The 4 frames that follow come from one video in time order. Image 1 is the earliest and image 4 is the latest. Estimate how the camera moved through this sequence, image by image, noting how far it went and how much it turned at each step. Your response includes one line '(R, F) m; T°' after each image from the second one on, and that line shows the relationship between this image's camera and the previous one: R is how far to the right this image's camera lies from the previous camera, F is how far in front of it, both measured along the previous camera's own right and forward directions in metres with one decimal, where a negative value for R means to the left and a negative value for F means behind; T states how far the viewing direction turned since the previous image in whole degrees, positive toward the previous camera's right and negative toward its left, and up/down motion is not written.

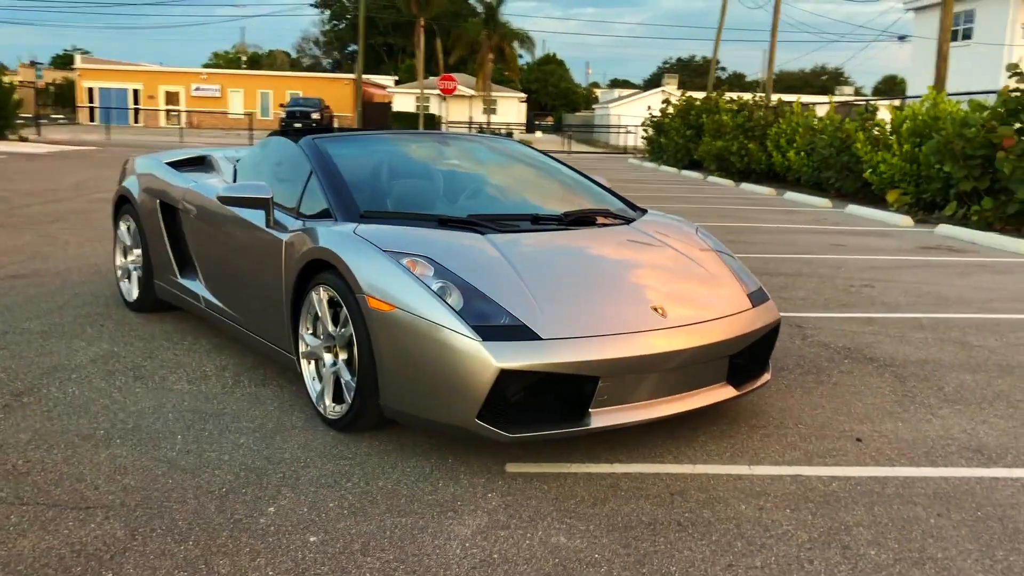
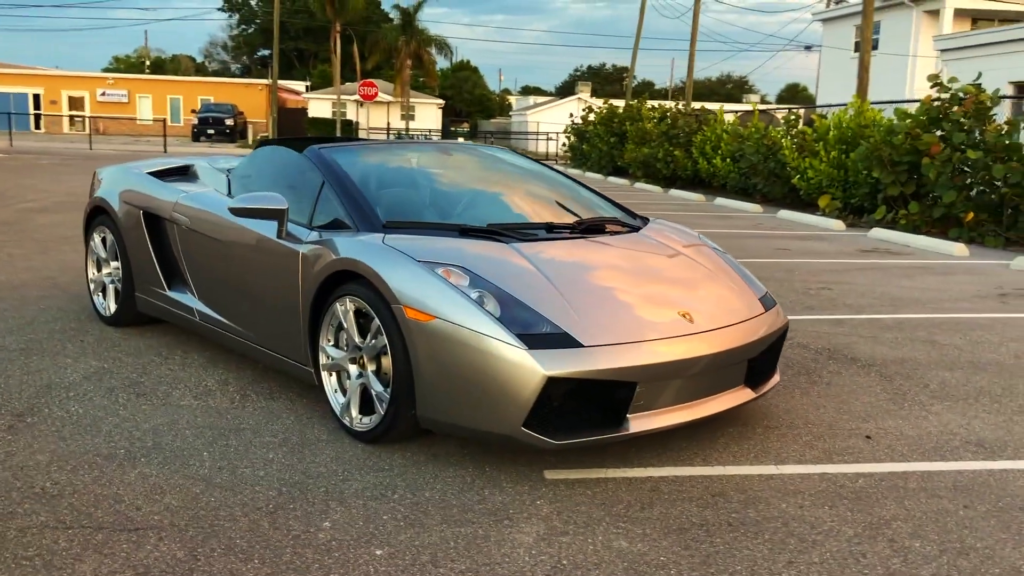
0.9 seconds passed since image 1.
(-0.5, 0.0) m; +5°
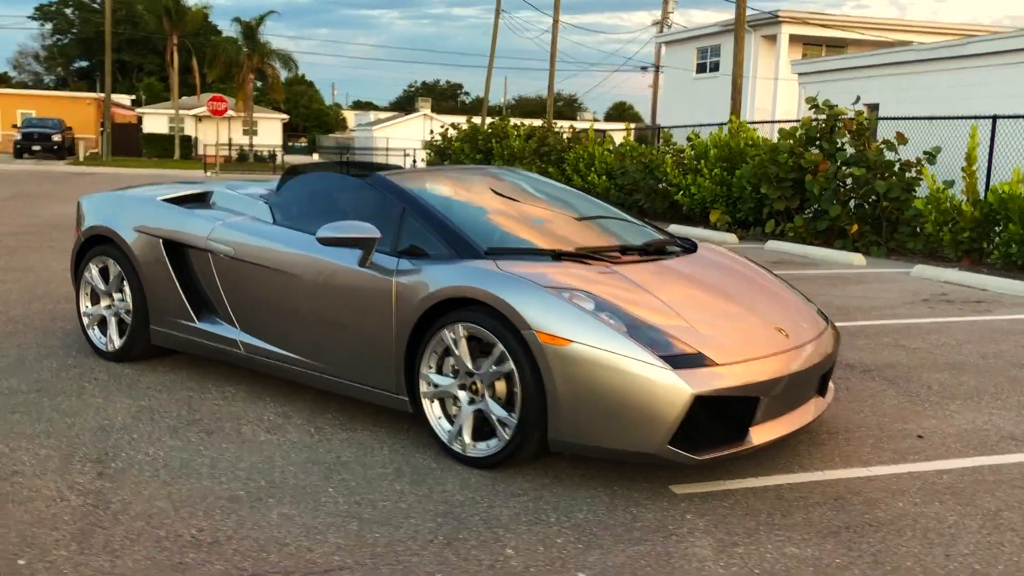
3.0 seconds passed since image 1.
(-1.1, 0.0) m; +10°
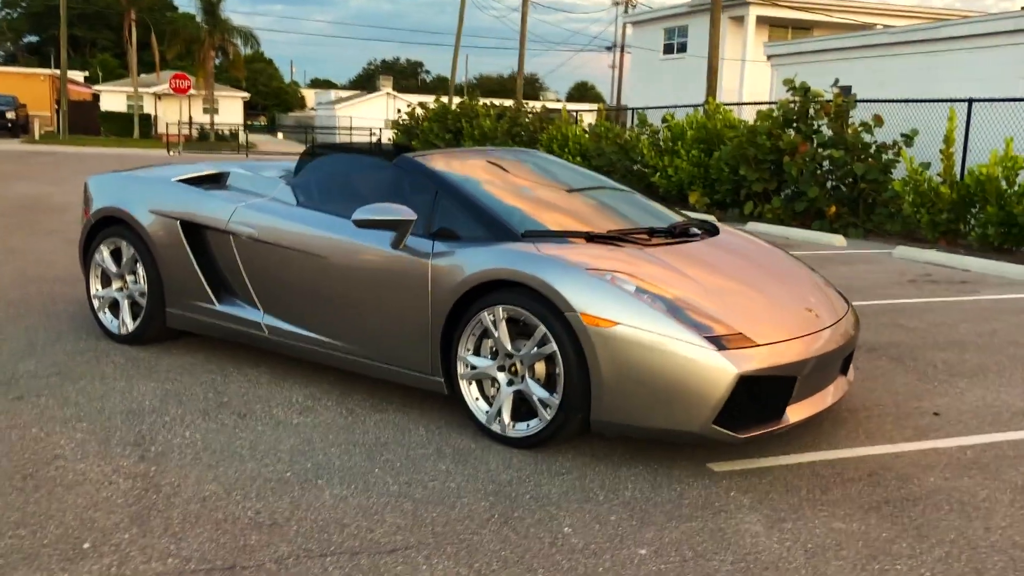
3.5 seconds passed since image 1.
(-0.3, 0.0) m; +2°
